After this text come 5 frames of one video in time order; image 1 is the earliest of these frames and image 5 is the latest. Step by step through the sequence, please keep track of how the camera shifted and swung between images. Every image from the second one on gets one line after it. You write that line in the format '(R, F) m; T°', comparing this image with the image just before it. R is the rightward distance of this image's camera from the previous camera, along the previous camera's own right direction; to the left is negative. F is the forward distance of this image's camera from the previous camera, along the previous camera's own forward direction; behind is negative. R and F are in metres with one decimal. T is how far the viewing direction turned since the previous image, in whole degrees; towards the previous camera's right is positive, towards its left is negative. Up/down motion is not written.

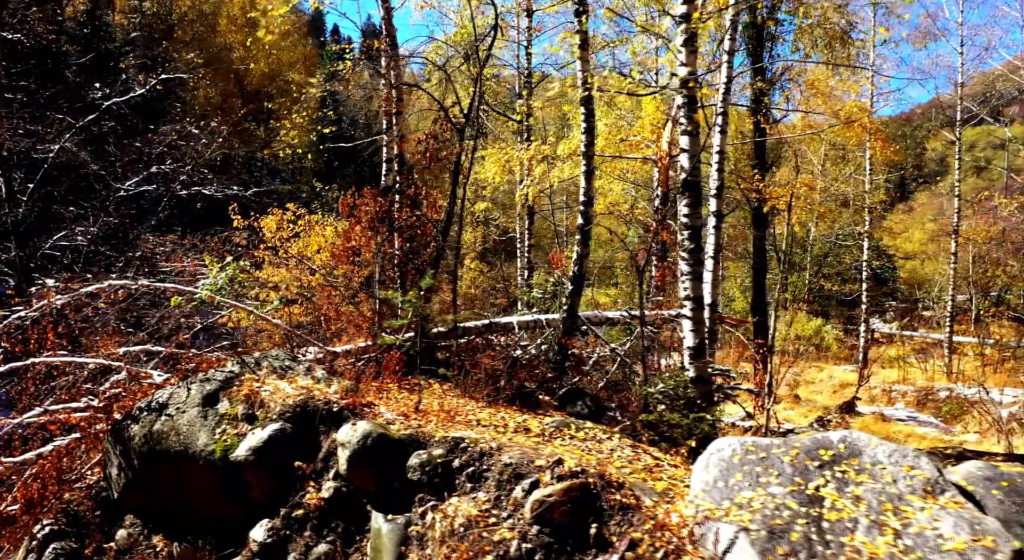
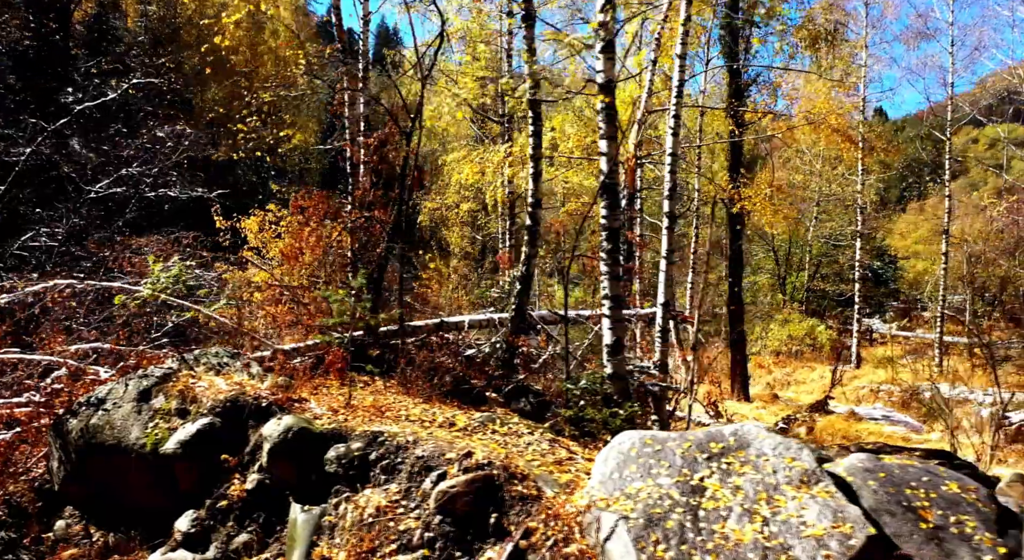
(+0.8, -0.3) m; 0°
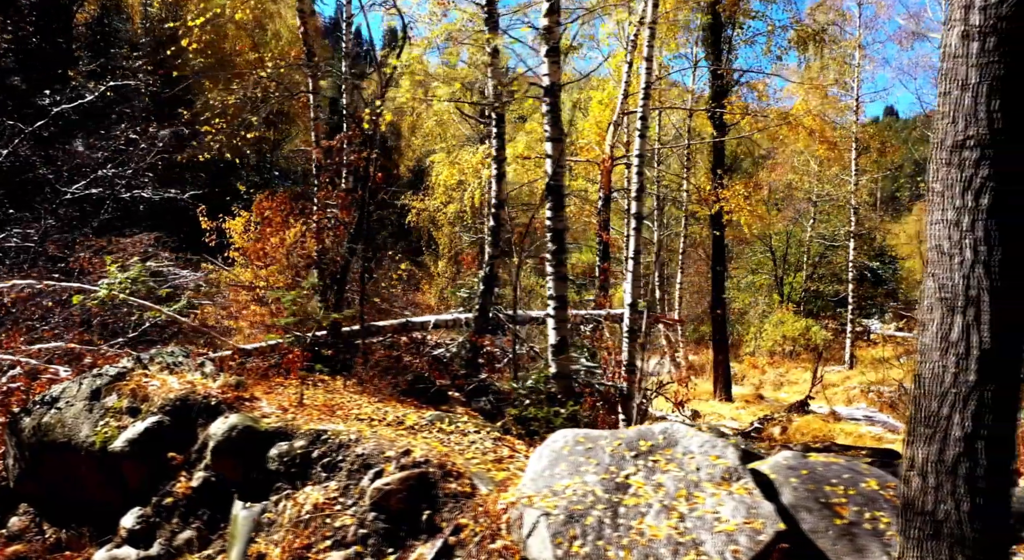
(+0.6, -0.1) m; 0°
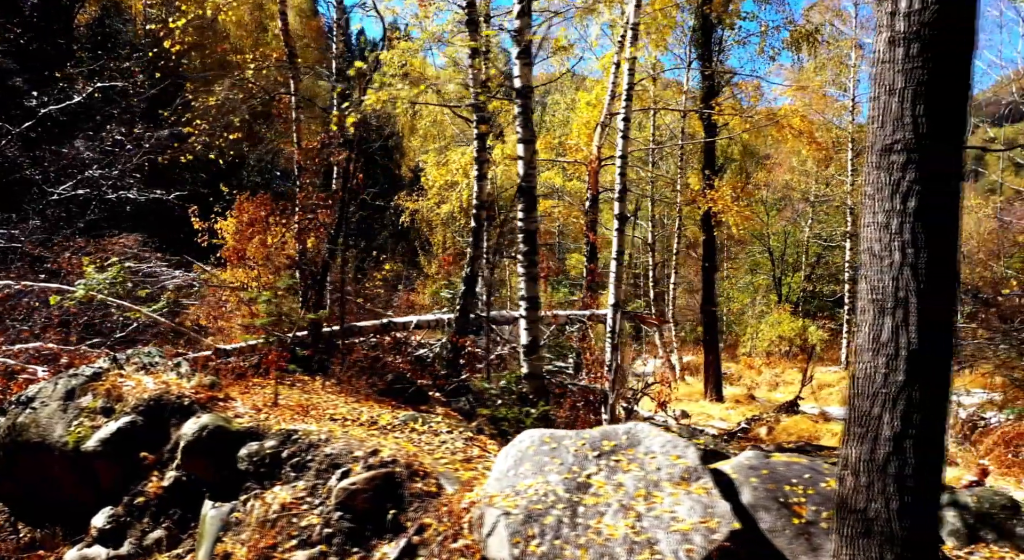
(+0.3, 0.0) m; 0°
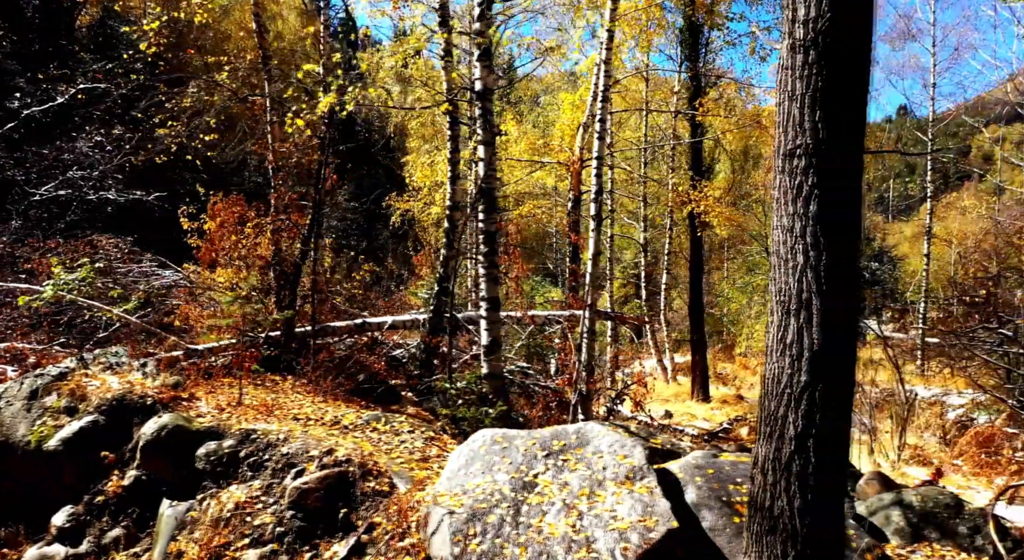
(+0.4, 0.0) m; 0°
